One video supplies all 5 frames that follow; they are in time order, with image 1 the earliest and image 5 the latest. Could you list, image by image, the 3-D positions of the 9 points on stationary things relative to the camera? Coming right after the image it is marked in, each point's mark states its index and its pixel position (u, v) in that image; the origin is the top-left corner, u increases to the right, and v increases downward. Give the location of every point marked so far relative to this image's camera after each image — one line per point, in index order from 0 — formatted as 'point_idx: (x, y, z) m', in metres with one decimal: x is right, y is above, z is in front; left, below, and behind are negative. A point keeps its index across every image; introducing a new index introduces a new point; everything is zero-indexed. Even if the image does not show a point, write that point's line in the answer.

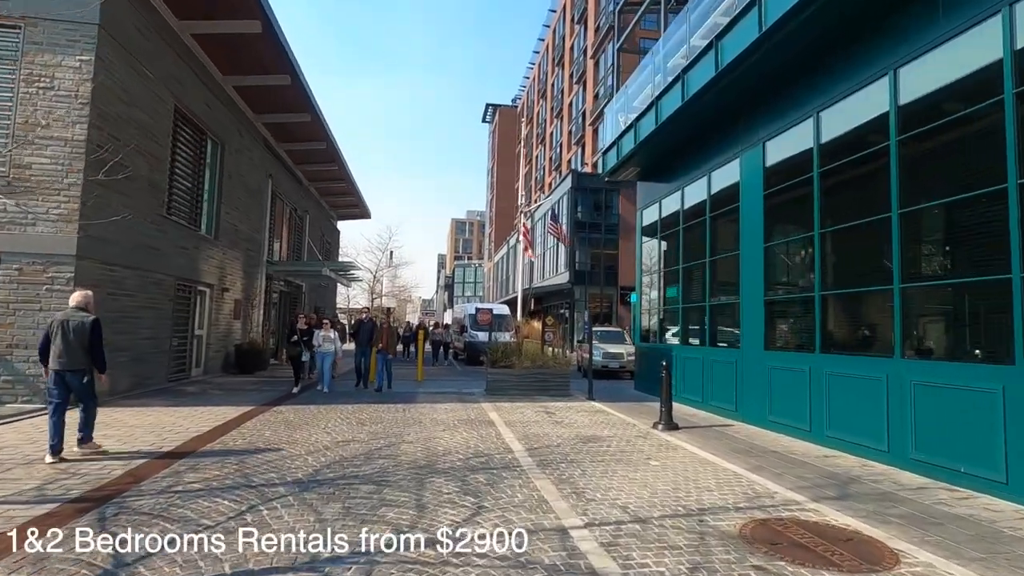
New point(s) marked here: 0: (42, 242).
0: (-8.6, +0.8, +10.0) m
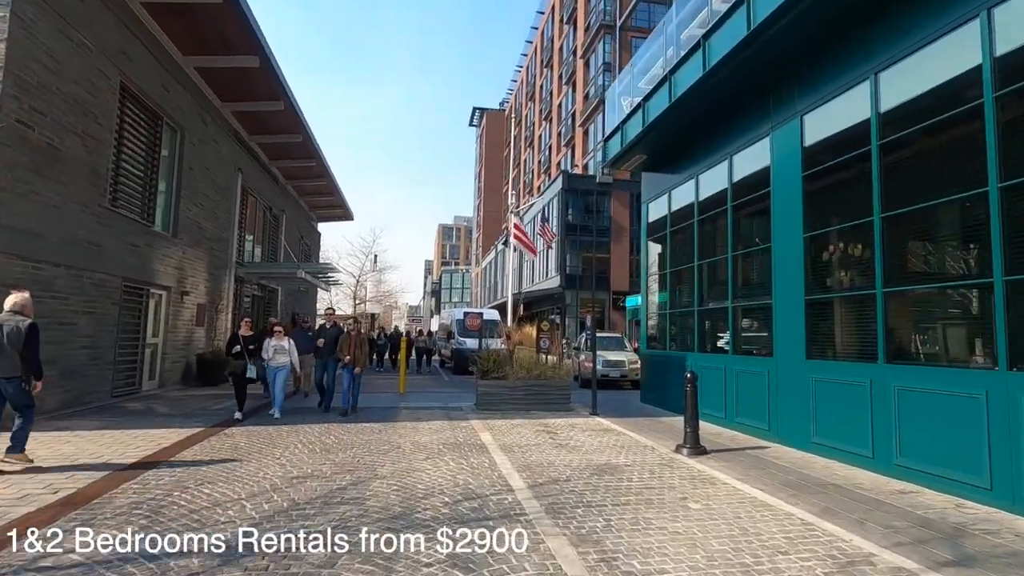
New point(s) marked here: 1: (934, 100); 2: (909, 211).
0: (-8.7, +0.8, +8.3) m
1: (+5.0, +2.2, +6.5) m
2: (+4.9, +0.9, +6.7) m
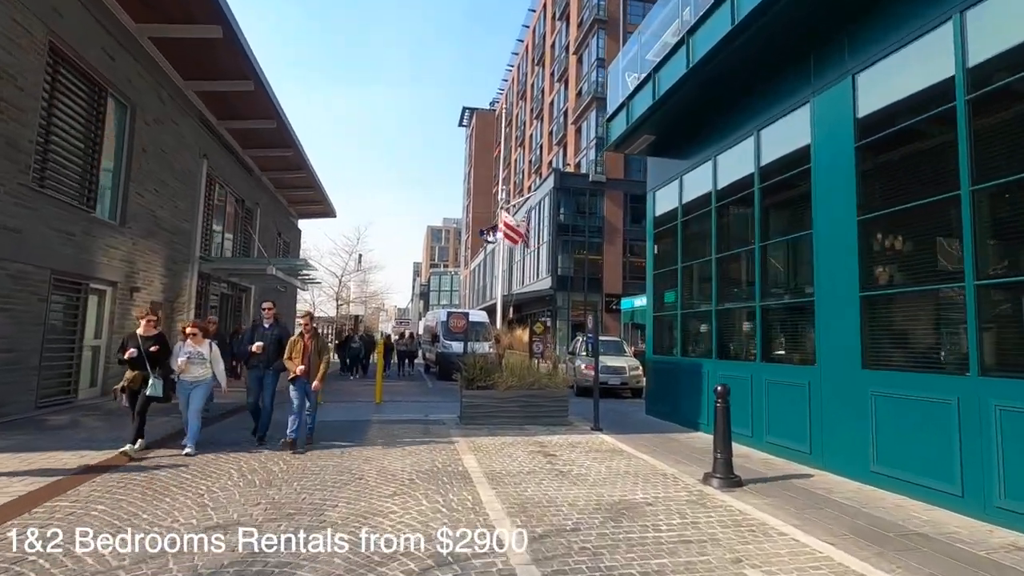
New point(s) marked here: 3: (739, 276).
0: (-8.8, +1.0, +6.6) m
1: (+4.9, +2.3, +5.1) m
2: (+4.8, +1.0, +5.3) m
3: (+3.8, +0.2, +9.3) m
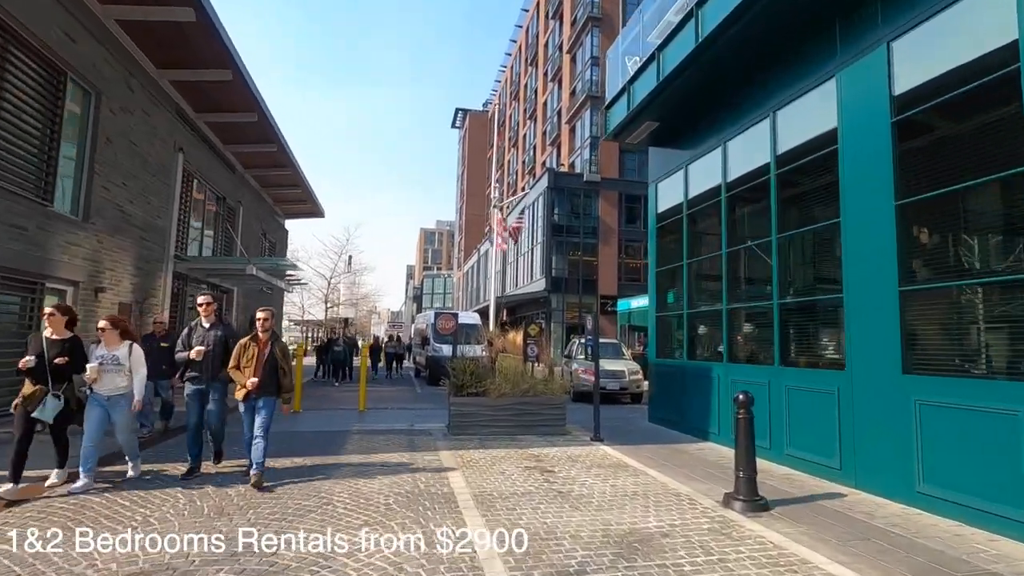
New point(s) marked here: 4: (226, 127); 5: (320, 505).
0: (-8.9, +1.0, +5.7) m
1: (+4.8, +2.3, +4.4) m
2: (+4.7, +1.1, +4.6) m
3: (+3.7, +0.3, +8.5) m
4: (-10.2, +5.7, +19.2) m
5: (-1.9, -2.1, +5.4) m
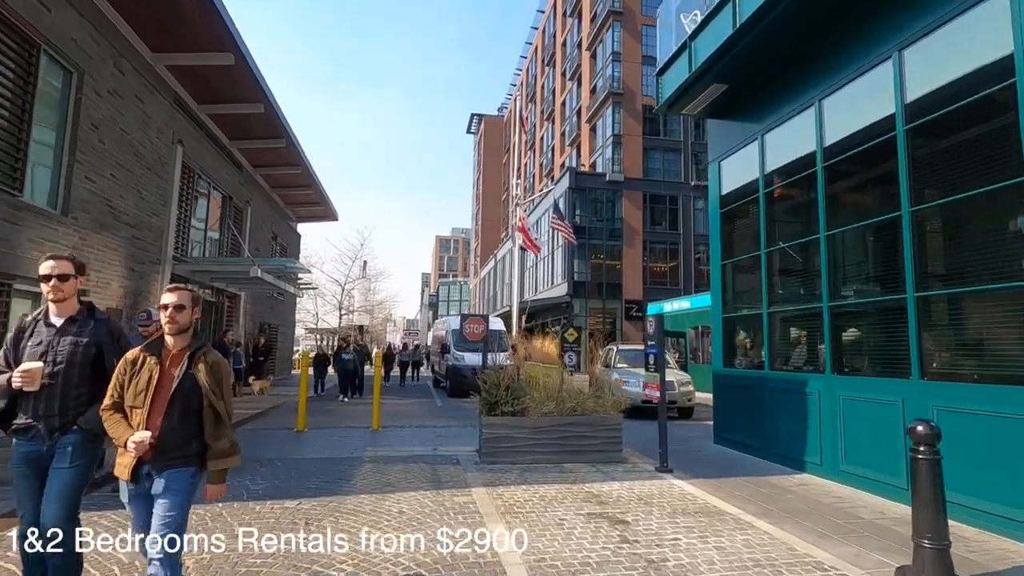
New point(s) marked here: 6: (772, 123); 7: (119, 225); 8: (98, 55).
0: (-8.4, +1.1, +4.3) m
1: (+5.3, +2.5, +2.6) m
2: (+5.2, +1.2, +2.8) m
3: (+4.3, +0.4, +6.7) m
4: (-9.3, +5.6, +17.9) m
5: (-1.4, -2.0, +3.7) m
6: (+4.2, +2.7, +8.6) m
7: (-9.1, +1.5, +12.6) m
8: (-8.9, +5.0, +11.6) m
